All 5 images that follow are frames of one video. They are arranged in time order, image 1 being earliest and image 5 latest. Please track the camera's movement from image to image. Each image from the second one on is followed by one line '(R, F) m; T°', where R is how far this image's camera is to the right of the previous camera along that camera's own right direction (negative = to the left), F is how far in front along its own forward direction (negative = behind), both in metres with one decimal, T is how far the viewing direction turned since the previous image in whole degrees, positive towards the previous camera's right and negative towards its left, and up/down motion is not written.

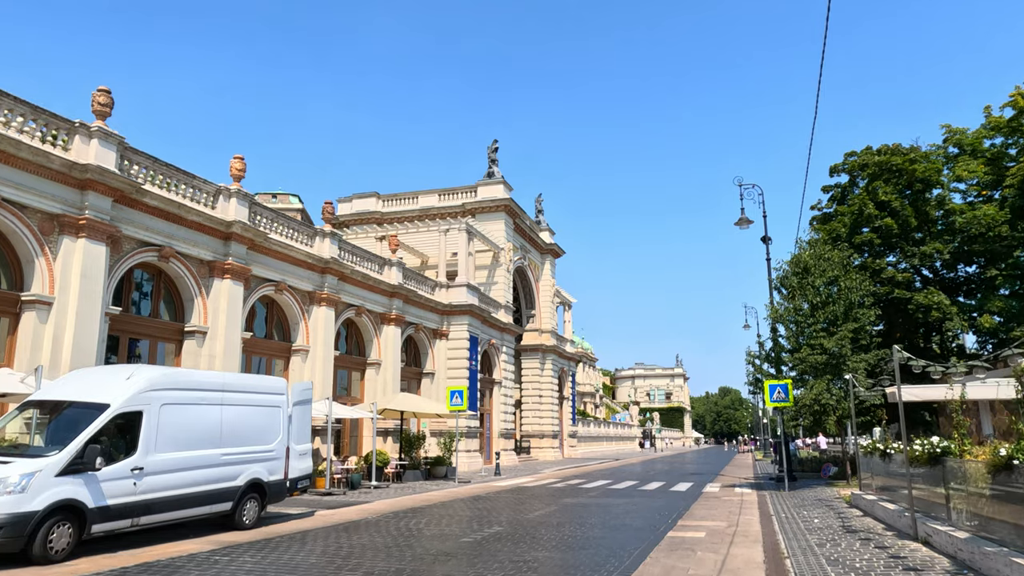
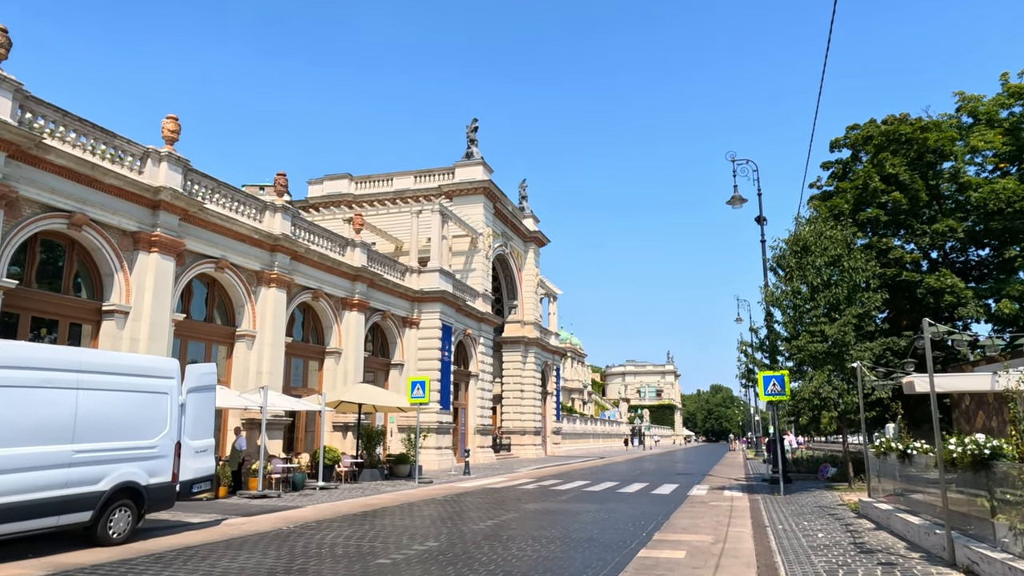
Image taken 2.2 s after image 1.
(+0.7, +2.3) m; +1°
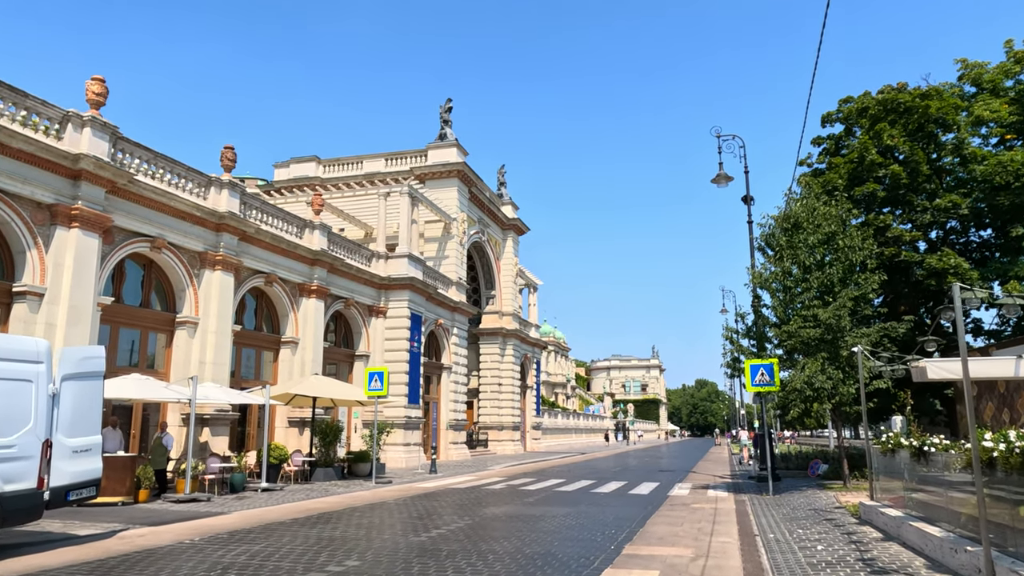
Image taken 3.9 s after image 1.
(+0.5, +1.8) m; +1°
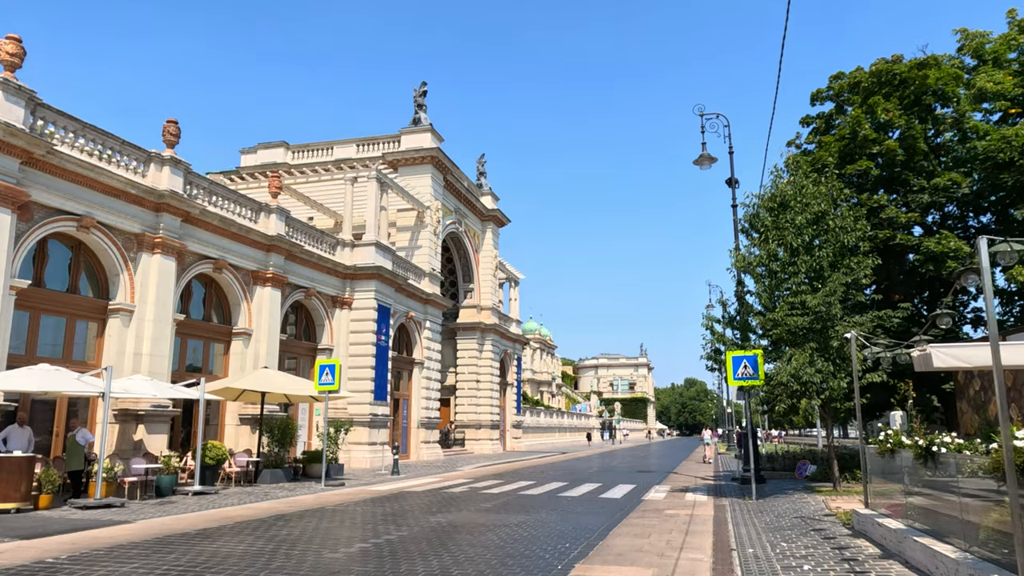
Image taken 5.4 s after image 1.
(+0.7, +1.6) m; +1°
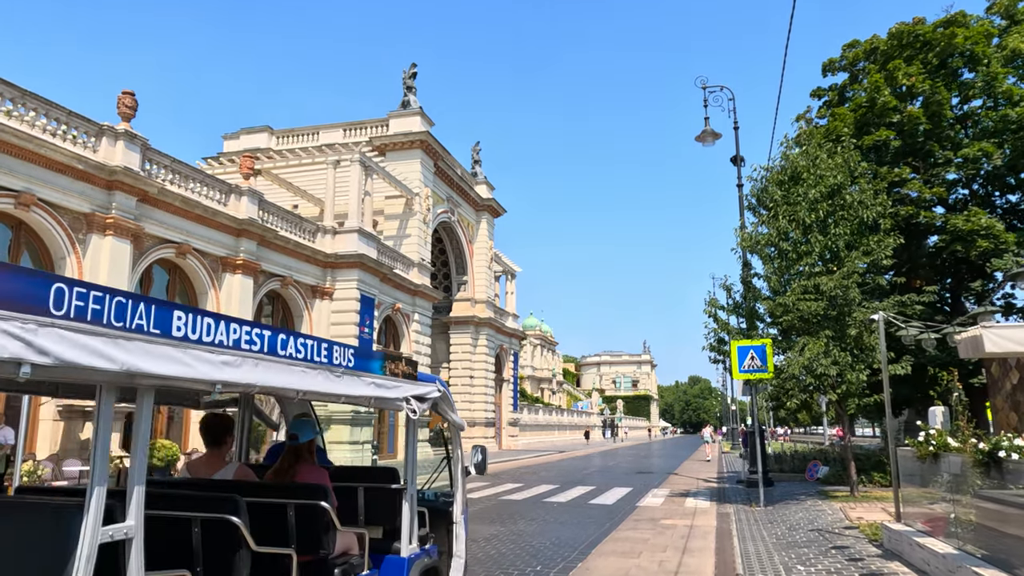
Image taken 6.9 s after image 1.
(+0.5, +1.7) m; 0°
